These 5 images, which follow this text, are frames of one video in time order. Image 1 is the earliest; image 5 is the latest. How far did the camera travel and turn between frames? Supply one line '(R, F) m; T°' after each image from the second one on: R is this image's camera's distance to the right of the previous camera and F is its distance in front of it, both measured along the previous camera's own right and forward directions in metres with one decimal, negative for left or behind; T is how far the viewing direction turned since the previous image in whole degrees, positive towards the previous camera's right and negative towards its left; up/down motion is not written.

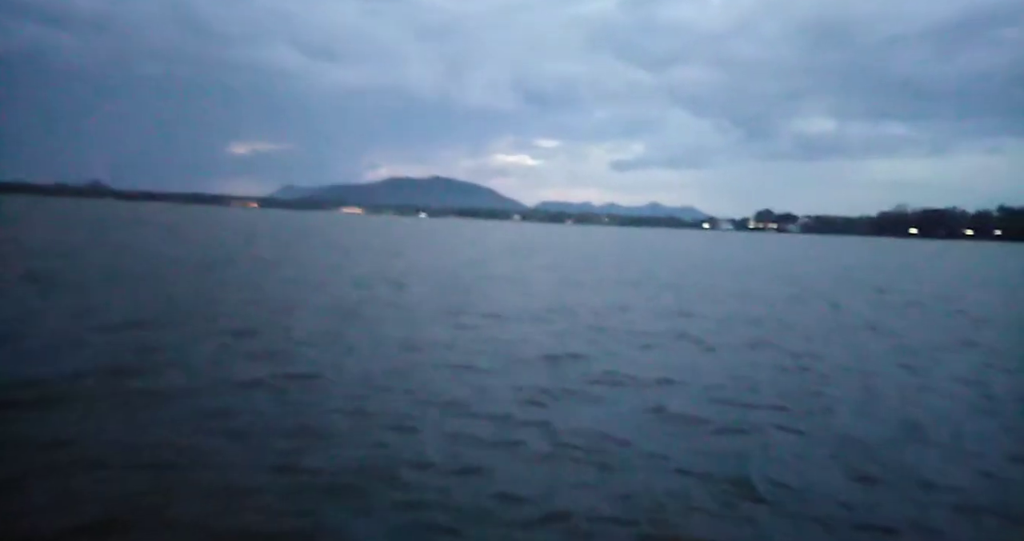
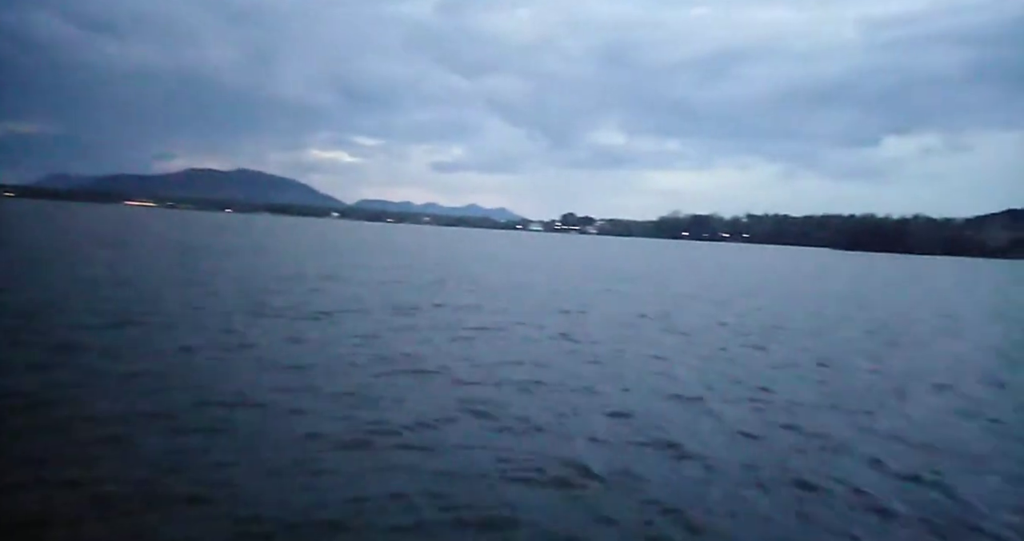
(-1.9, -2.1) m; +15°
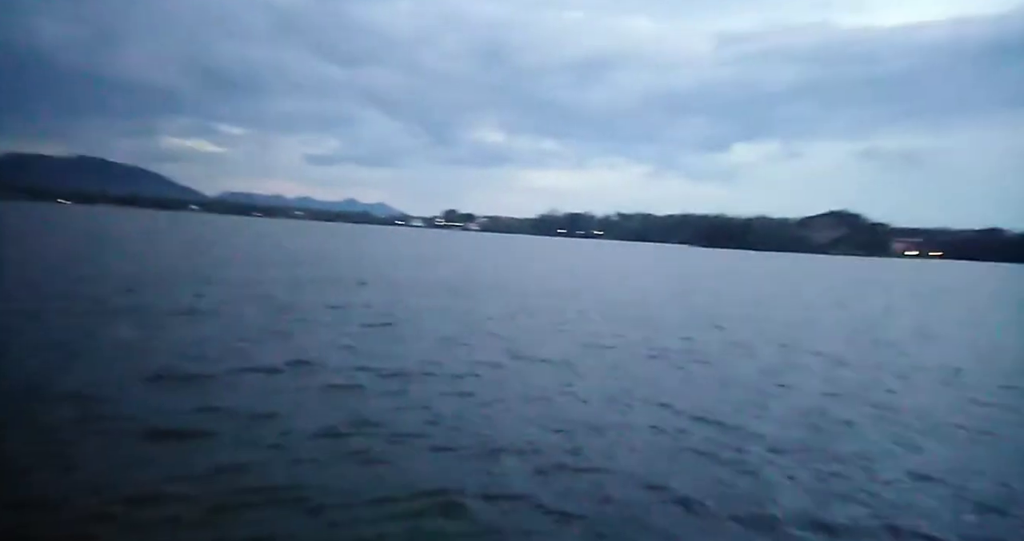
(-0.1, -0.6) m; +9°
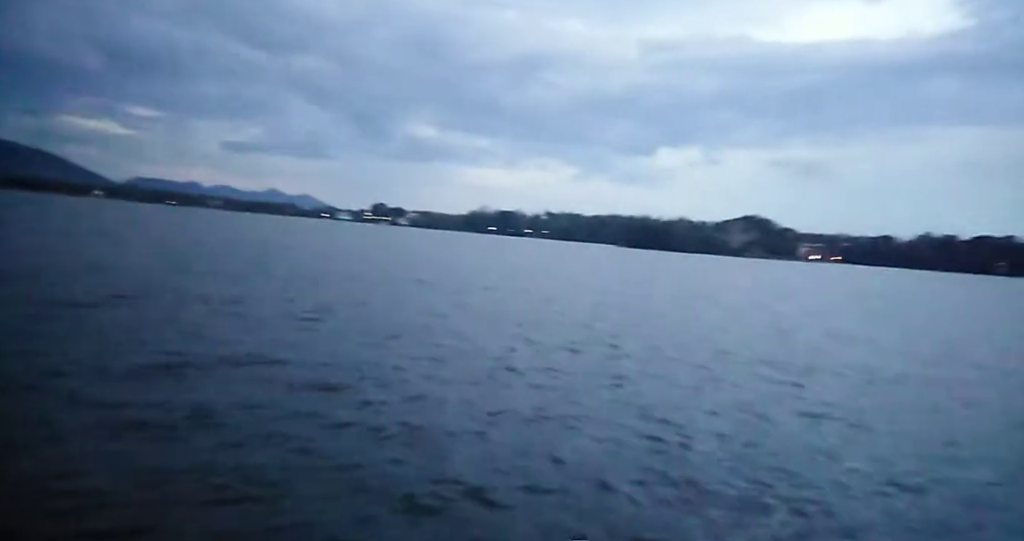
(-0.1, -0.4) m; +5°
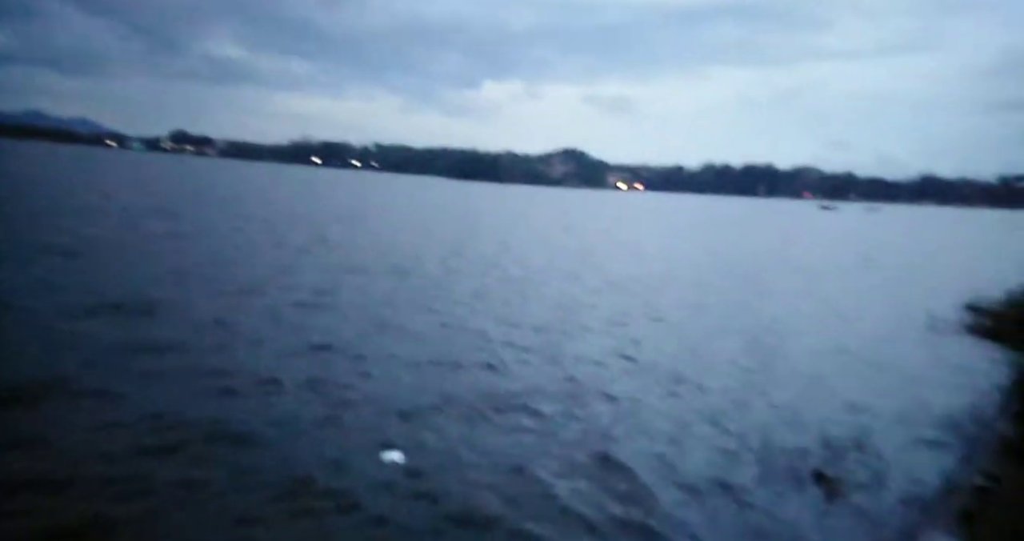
(-0.3, -1.1) m; +13°
